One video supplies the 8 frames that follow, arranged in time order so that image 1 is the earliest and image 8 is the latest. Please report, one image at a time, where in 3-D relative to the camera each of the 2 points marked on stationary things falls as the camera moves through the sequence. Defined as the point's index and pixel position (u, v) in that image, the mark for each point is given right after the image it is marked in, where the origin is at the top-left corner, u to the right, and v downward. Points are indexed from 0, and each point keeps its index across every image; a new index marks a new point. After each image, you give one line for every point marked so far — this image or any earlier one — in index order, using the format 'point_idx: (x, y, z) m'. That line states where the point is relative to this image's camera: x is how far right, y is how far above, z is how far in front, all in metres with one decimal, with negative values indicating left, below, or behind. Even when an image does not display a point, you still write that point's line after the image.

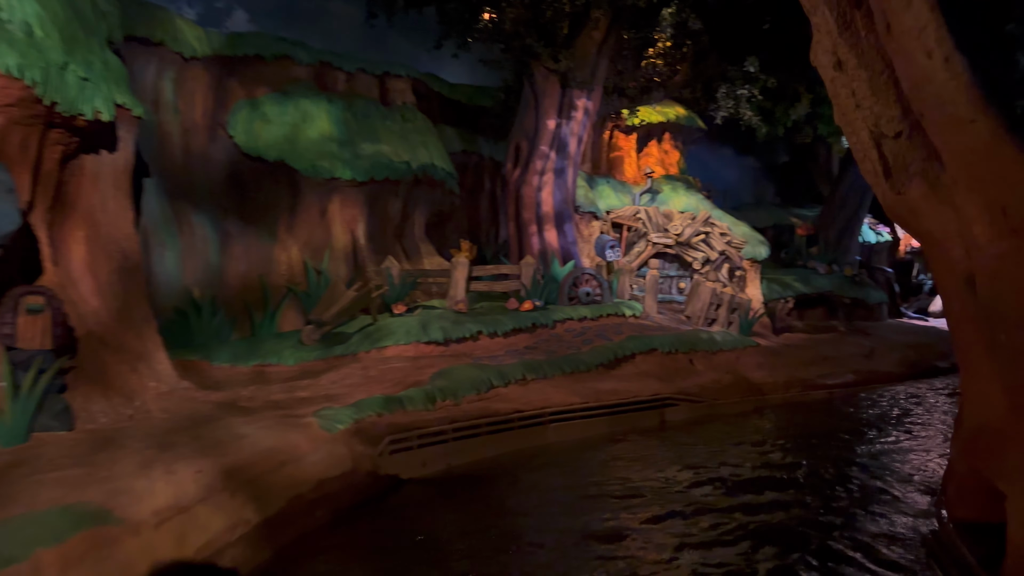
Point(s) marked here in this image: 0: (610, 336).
0: (+1.3, -0.6, +10.0) m
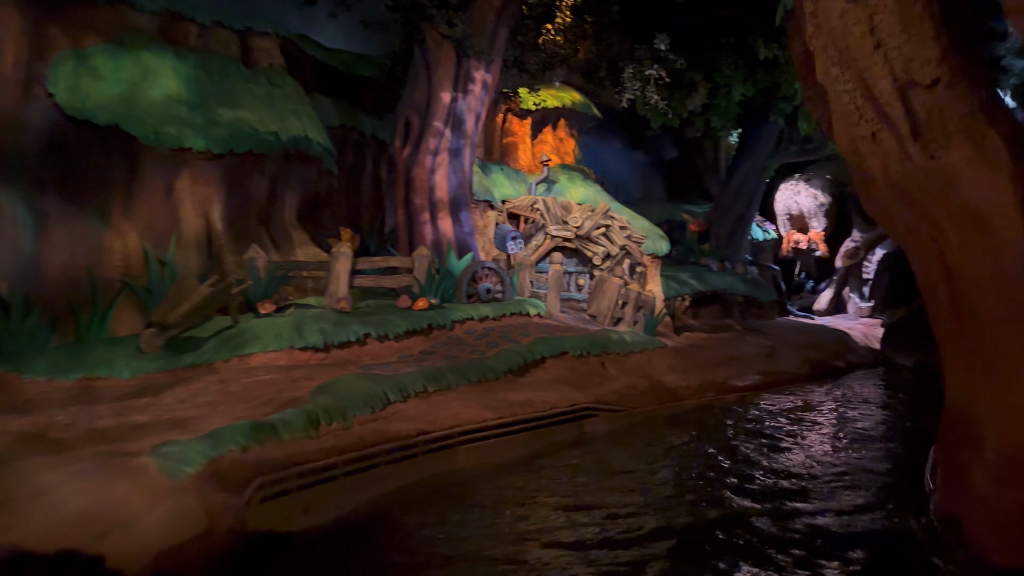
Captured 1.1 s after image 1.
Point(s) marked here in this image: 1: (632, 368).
0: (+0.1, -0.6, +8.8) m
1: (+1.5, -1.0, +9.4) m
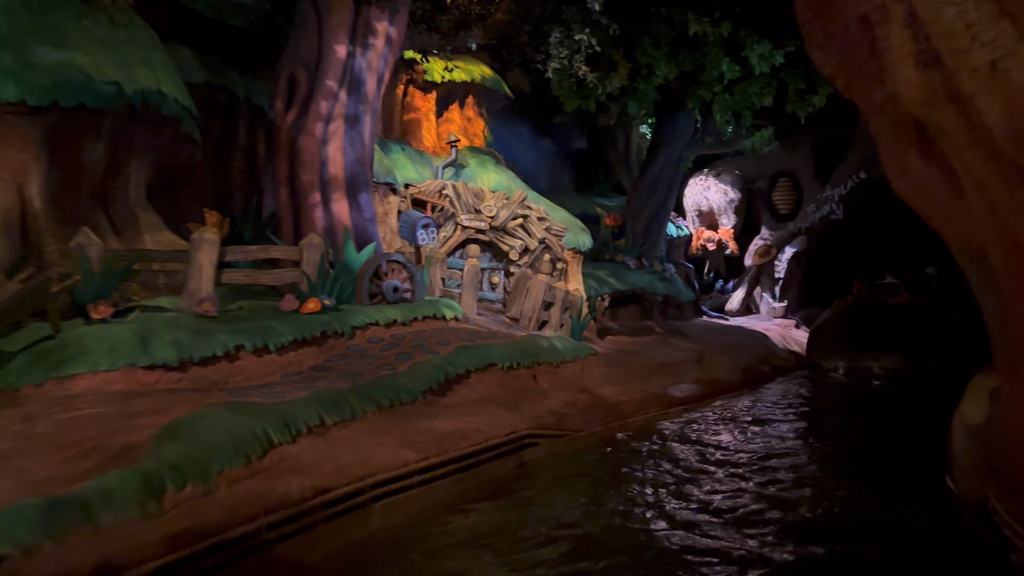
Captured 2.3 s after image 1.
0: (-0.7, -0.5, +7.1) m
1: (+0.6, -1.0, +7.9) m
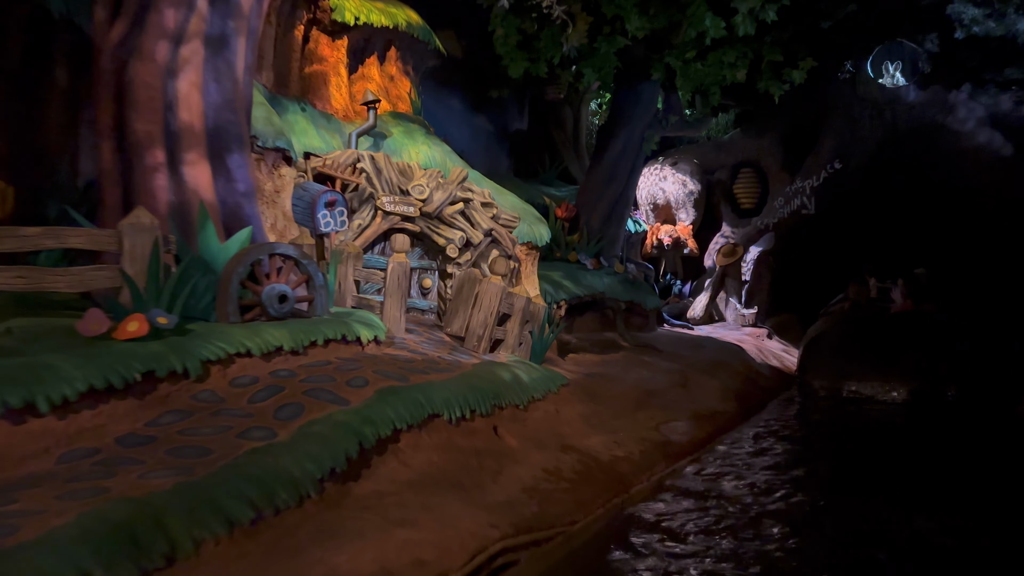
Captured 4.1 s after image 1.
0: (-1.0, -0.6, +4.5) m
1: (+0.2, -1.0, +5.4) m
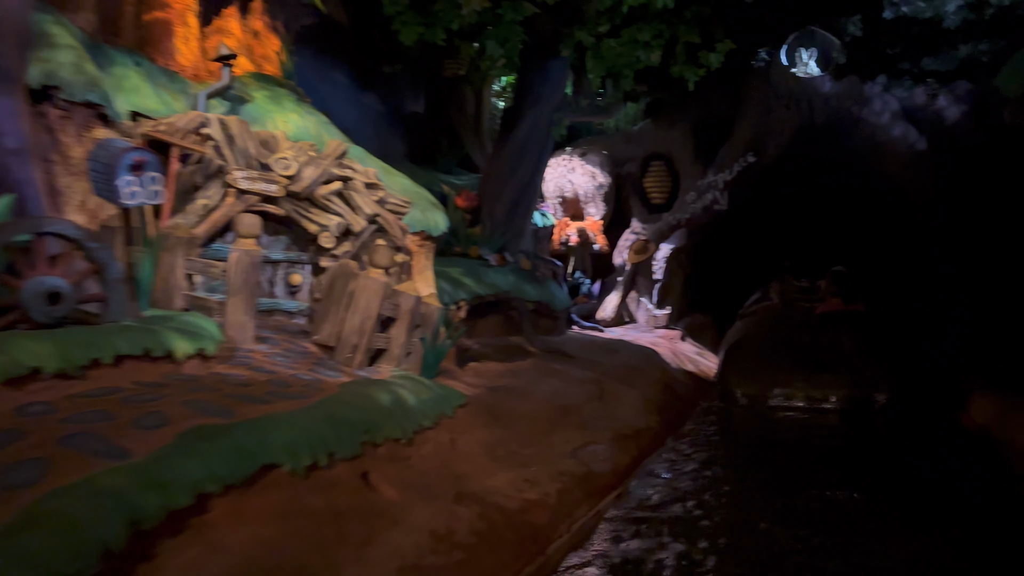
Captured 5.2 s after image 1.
0: (-1.5, -0.6, +3.0) m
1: (-0.4, -1.0, +4.1) m
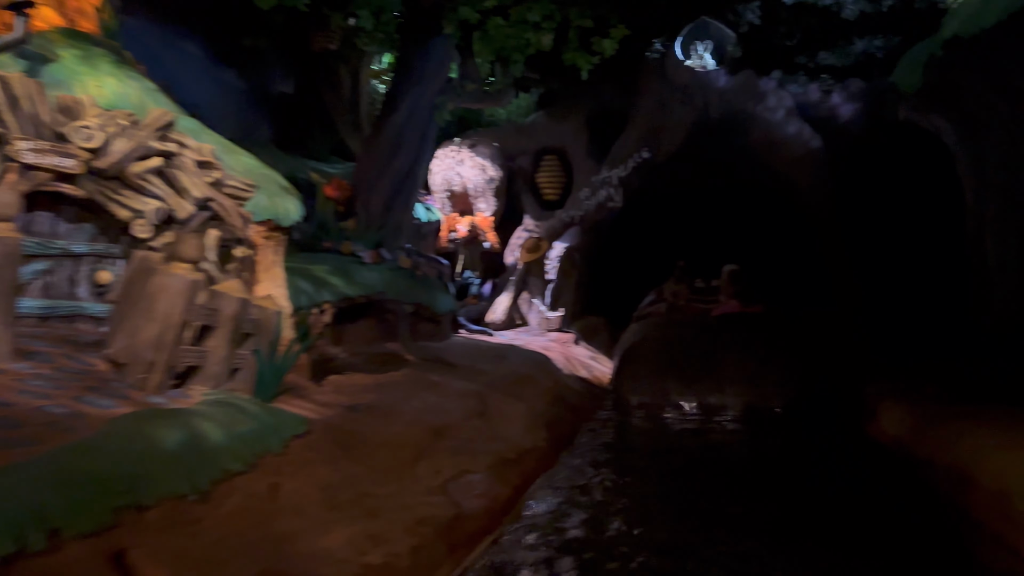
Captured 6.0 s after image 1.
0: (-2.0, -0.6, +1.8) m
1: (-1.1, -1.0, +3.0) m
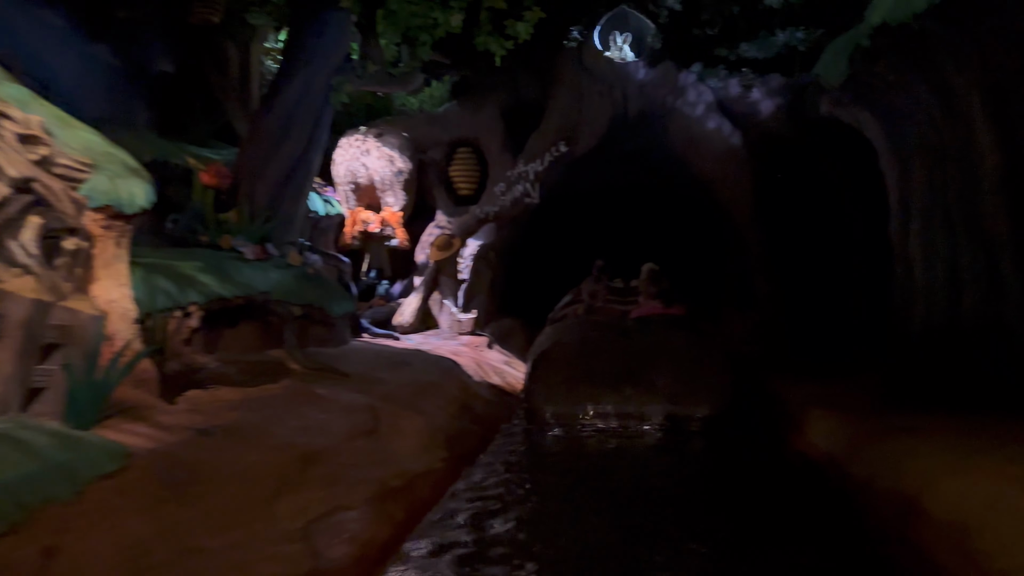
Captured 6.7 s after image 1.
0: (-2.3, -0.6, +0.9) m
1: (-1.5, -1.0, +2.2) m
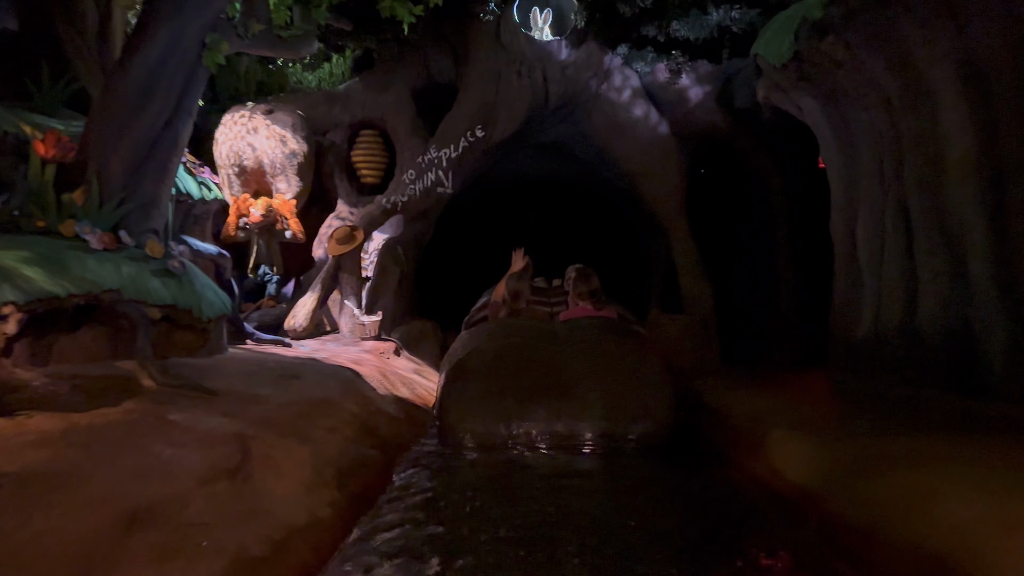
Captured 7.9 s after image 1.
0: (-2.3, -0.5, -0.4) m
1: (-1.7, -0.9, +1.0) m
